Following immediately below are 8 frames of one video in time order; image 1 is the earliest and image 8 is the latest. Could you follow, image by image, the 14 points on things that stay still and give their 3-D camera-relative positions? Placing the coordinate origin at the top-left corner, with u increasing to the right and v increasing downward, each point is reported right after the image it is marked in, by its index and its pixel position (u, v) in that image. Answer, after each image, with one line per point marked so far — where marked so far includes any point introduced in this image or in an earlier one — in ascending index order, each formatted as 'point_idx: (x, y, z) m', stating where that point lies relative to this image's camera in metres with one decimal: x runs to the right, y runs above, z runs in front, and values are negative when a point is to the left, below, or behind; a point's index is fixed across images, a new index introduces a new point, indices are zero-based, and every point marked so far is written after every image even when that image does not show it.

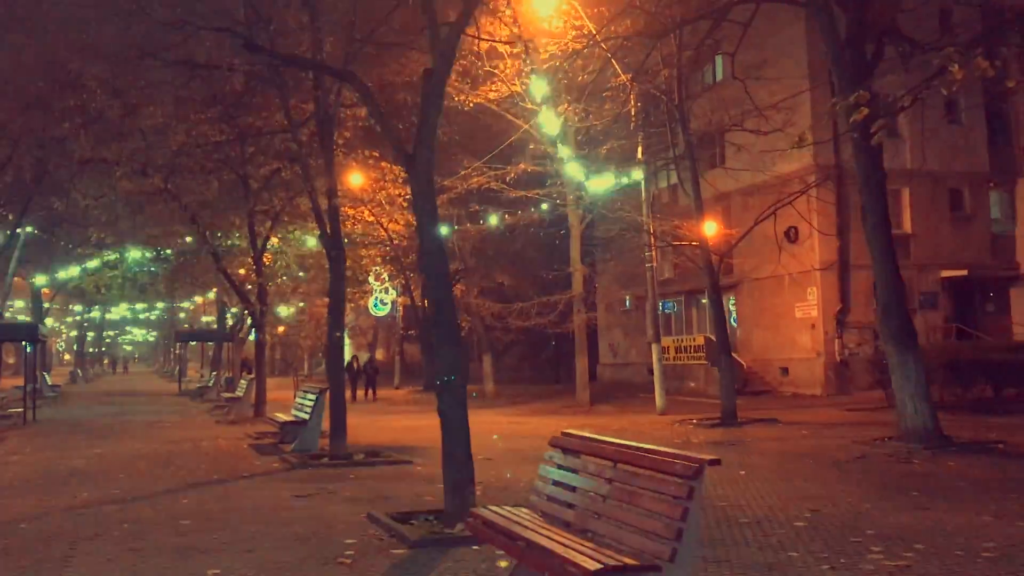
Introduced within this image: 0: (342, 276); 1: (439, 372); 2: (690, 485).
0: (-2.8, +0.2, +15.6) m
1: (-0.7, -0.8, +9.4) m
2: (+1.0, -1.1, +5.3) m
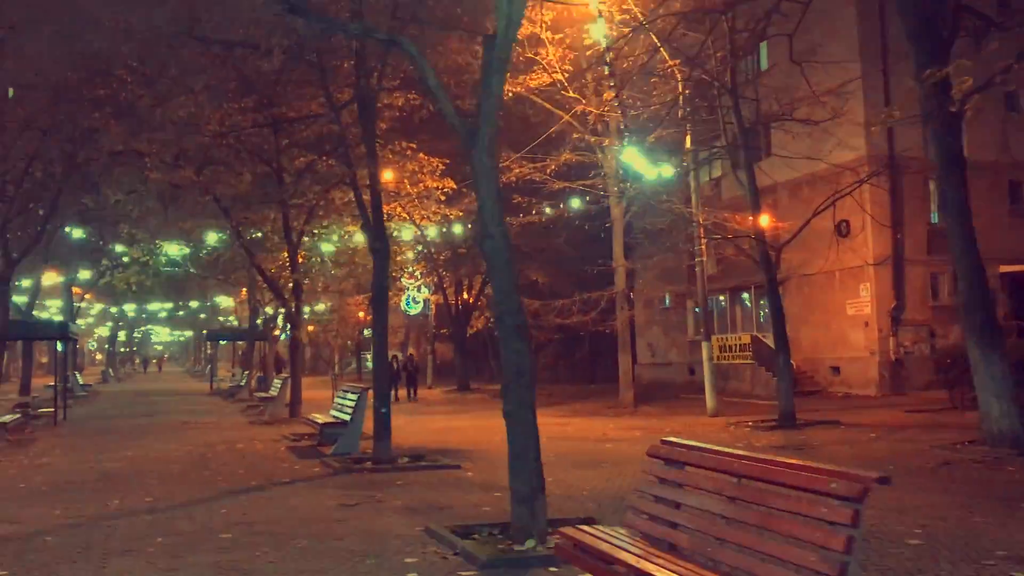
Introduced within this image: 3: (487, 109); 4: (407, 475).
0: (-2.0, +0.3, +14.7) m
1: (-0.1, -0.7, +8.5) m
2: (+1.5, -1.0, +4.3) m
3: (-0.2, +1.7, +8.8) m
4: (-1.4, -2.5, +12.8) m
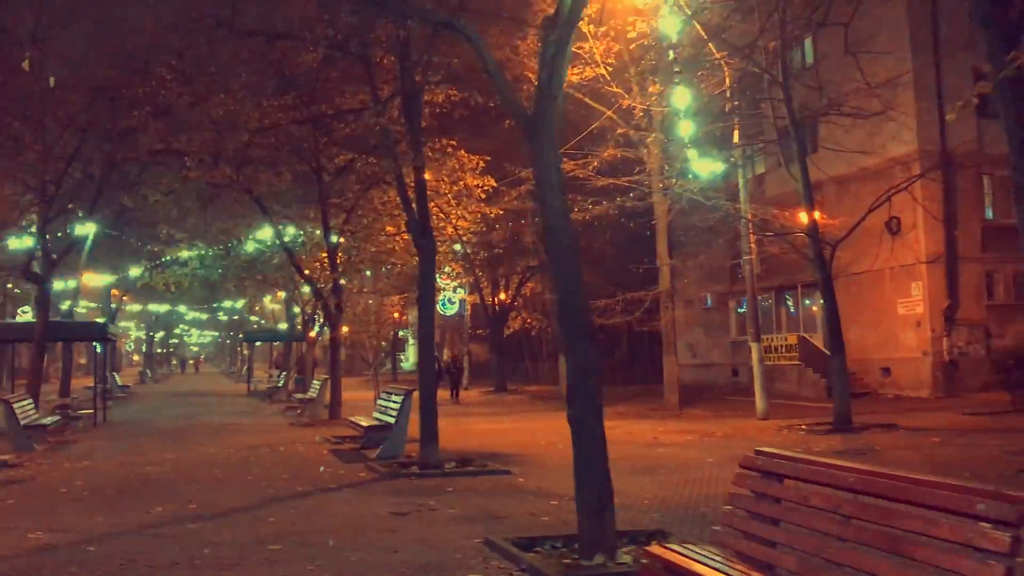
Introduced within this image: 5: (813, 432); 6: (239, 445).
0: (-1.2, +0.3, +14.2) m
1: (+0.5, -0.7, +7.9) m
2: (+1.9, -1.0, +3.7) m
3: (+0.3, +1.7, +8.3) m
4: (-0.7, -2.5, +12.3) m
5: (+6.1, -2.9, +19.3) m
6: (-5.1, -2.9, +17.9) m
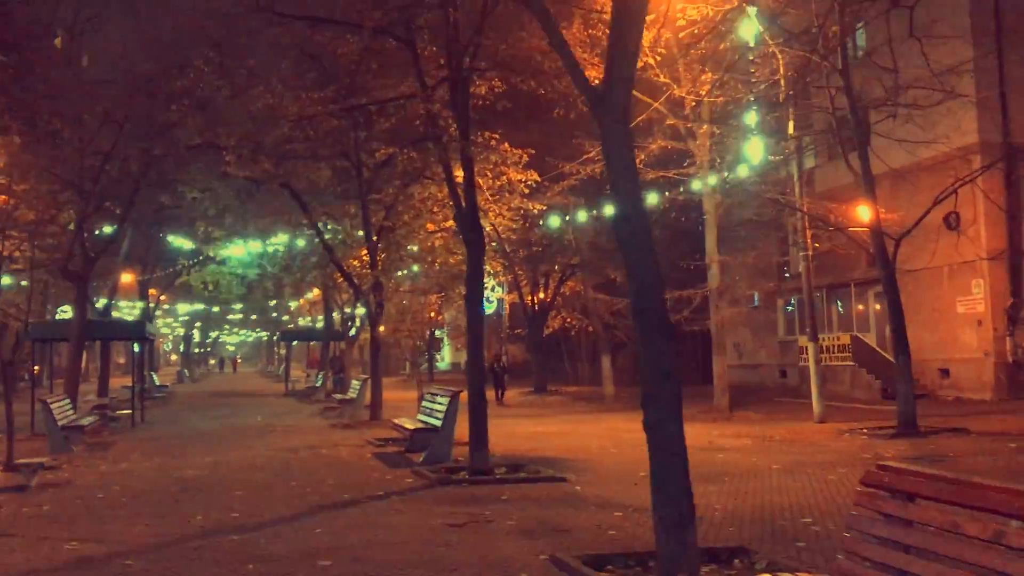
0: (-0.4, +0.3, +13.5) m
1: (+1.0, -0.7, +7.2) m
2: (+2.3, -0.9, +2.9) m
3: (+0.9, +1.8, +7.6) m
4: (0.0, -2.4, +11.6) m
5: (+7.0, -2.8, +18.4) m
6: (-4.3, -2.9, +17.3) m
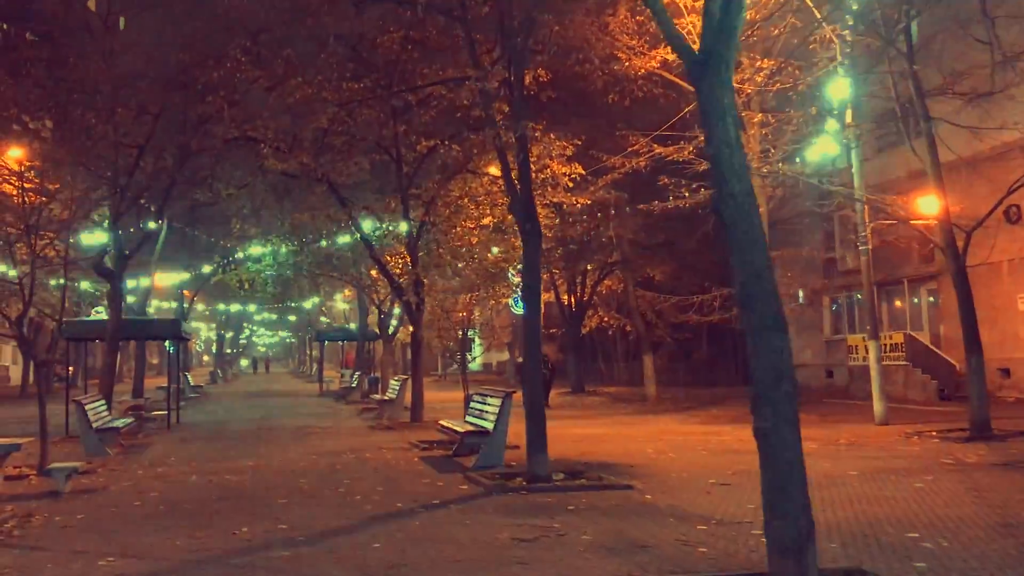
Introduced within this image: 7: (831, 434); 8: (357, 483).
0: (+0.3, +0.4, +12.7) m
1: (+1.6, -0.6, +6.3) m
2: (+2.8, -0.8, +2.0) m
3: (+1.5, +1.8, +6.7) m
4: (+0.7, -2.4, +10.7) m
5: (+7.9, -2.8, +17.3) m
6: (-3.4, -2.8, +16.6) m
7: (+6.2, -2.8, +18.5) m
8: (-2.0, -2.5, +12.1) m
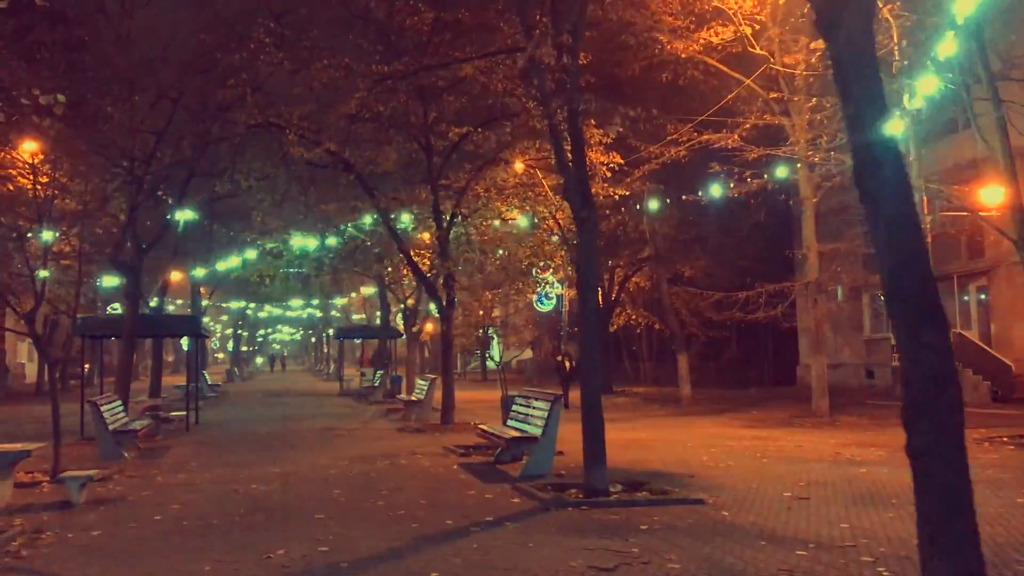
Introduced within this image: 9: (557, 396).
0: (+1.0, +0.5, +11.6) m
1: (+2.2, -0.5, +5.2) m
2: (+3.3, -0.8, +0.9) m
3: (+2.0, +1.9, +5.6) m
4: (+1.3, -2.3, +9.6) m
5: (+8.7, -2.7, +16.1) m
6: (-2.7, -2.7, +15.5) m
7: (+7.0, -2.7, +17.3) m
8: (-1.3, -2.4, +11.0) m
9: (+0.6, -1.5, +12.9) m
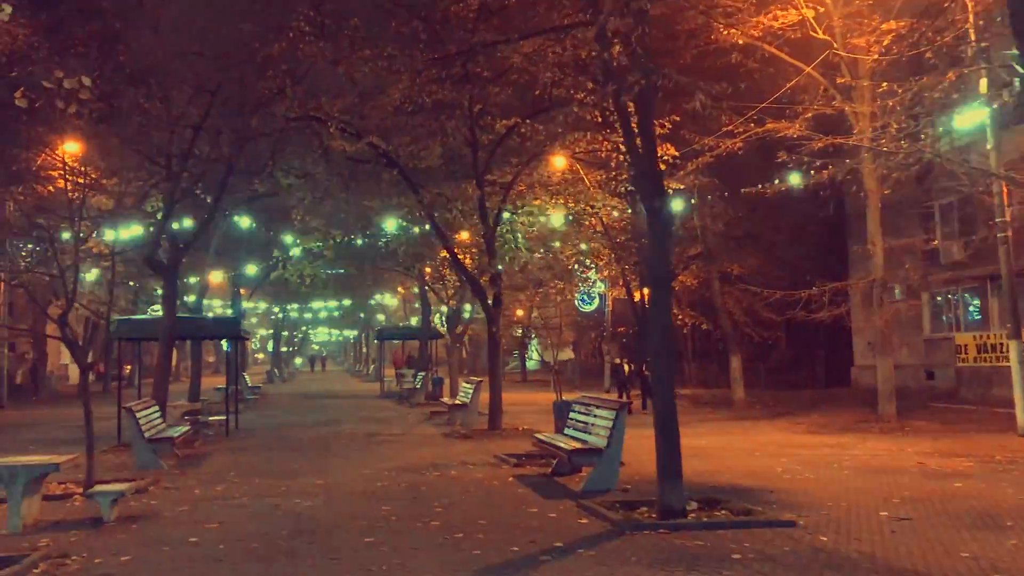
0: (+1.7, +0.5, +10.6) m
1: (+2.6, -0.5, +4.1) m
2: (+3.6, -0.7, -0.2) m
3: (+2.5, +1.9, +4.5) m
4: (+2.0, -2.3, +8.6) m
5: (+9.5, -2.6, +14.8) m
6: (-1.8, -2.7, +14.6) m
7: (+7.9, -2.7, +16.1) m
8: (-0.6, -2.4, +10.1) m
9: (+1.4, -1.5, +11.9) m
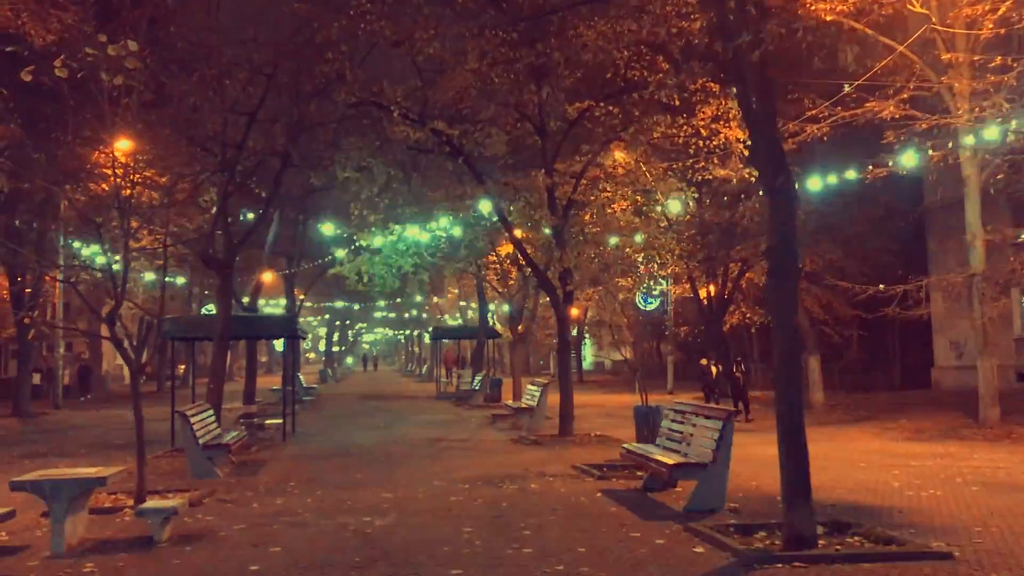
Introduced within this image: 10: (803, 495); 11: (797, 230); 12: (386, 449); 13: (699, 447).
0: (+2.6, +0.6, +9.2) m
1: (+3.2, -0.4, +2.7) m
2: (+4.0, -0.7, -1.7) m
3: (+3.1, +2.0, +3.1) m
4: (+2.8, -2.2, +7.2) m
5: (+10.7, -2.5, +13.0) m
6: (-0.6, -2.7, +13.4) m
7: (+9.1, -2.6, +14.4) m
8: (+0.3, -2.3, +8.8) m
9: (+2.4, -1.4, +10.6) m
10: (+2.6, -1.8, +8.5) m
11: (+2.7, +0.6, +9.0) m
12: (-2.3, -3.0, +17.7) m
13: (+2.1, -1.8, +10.7) m
